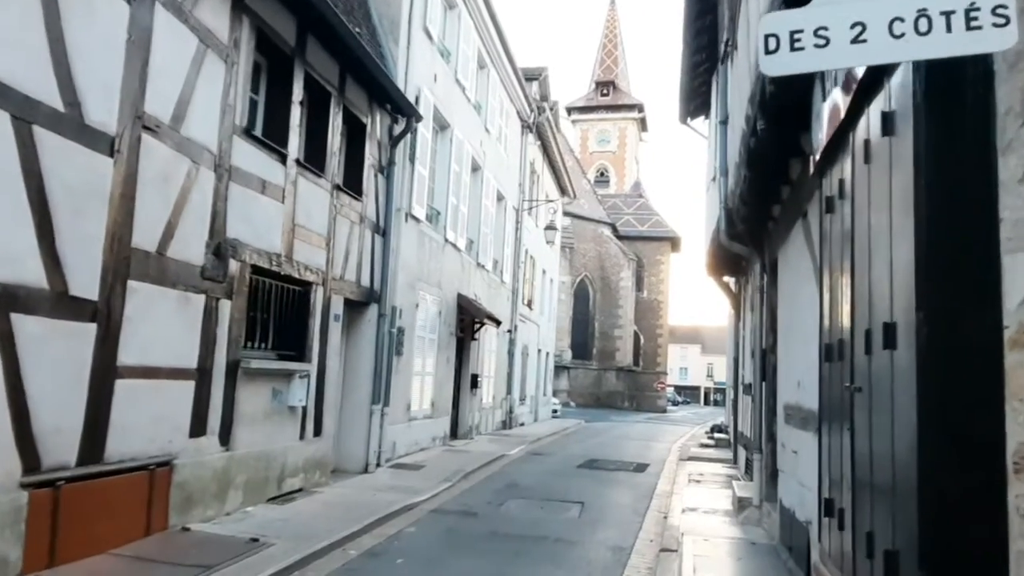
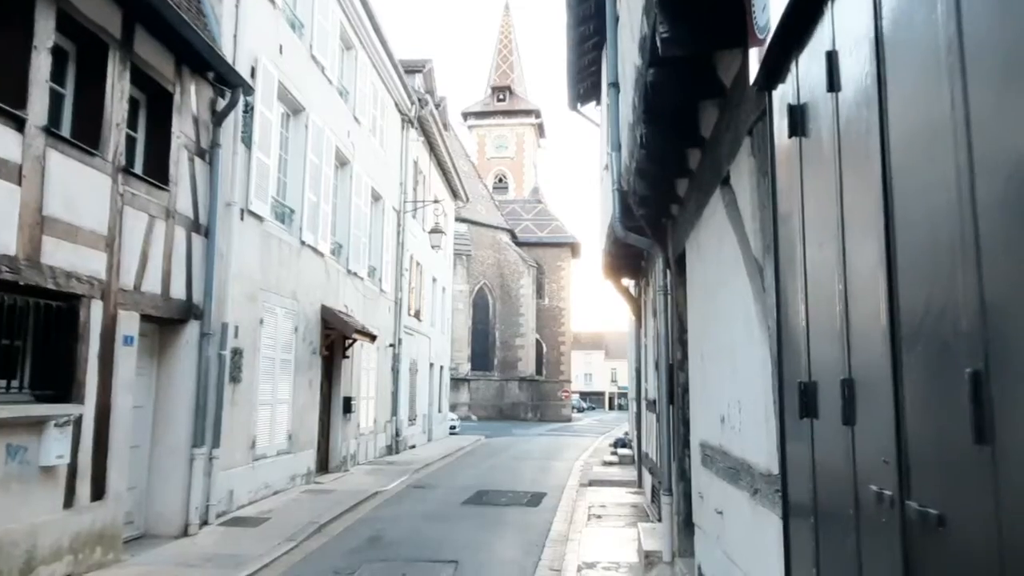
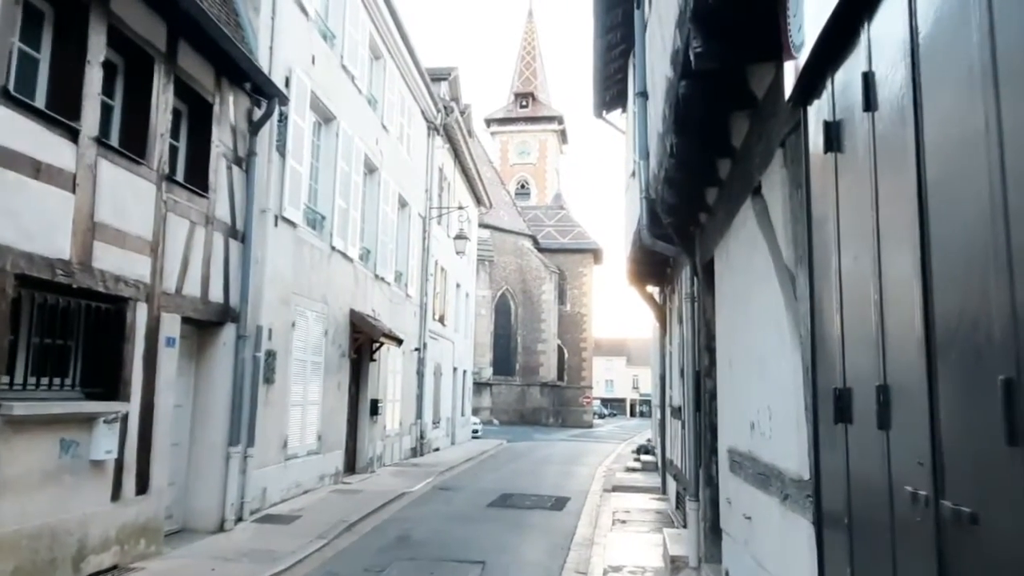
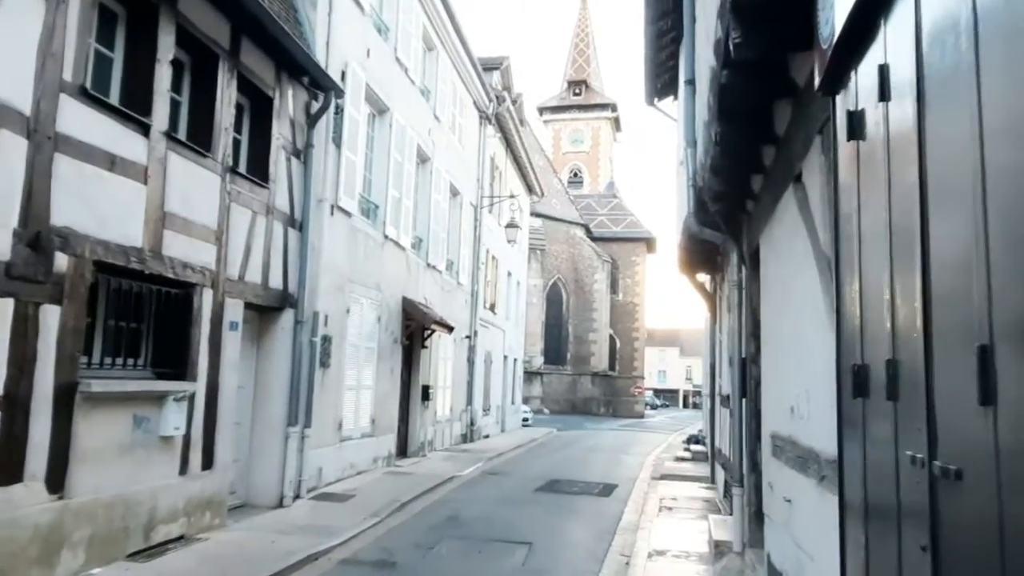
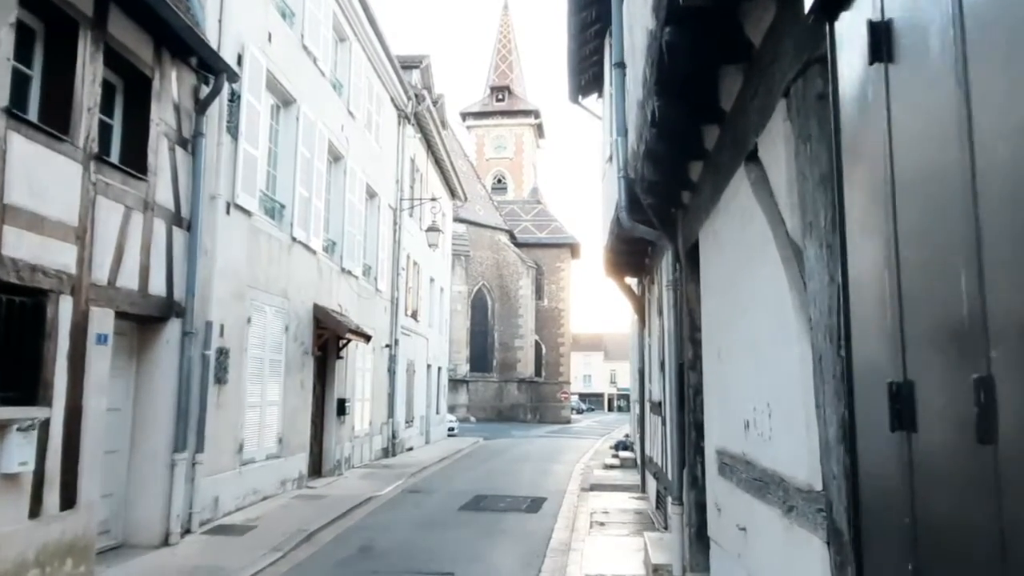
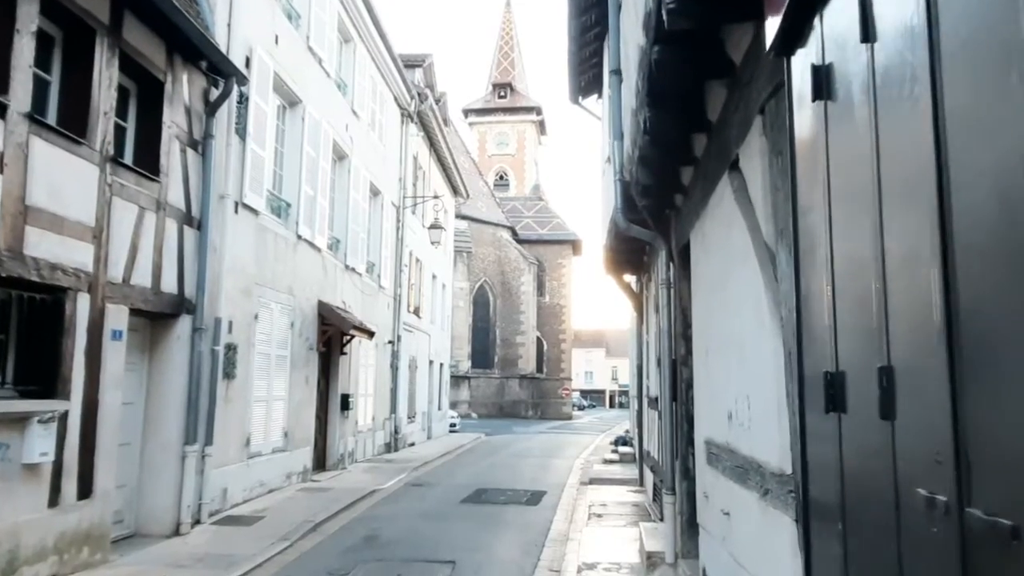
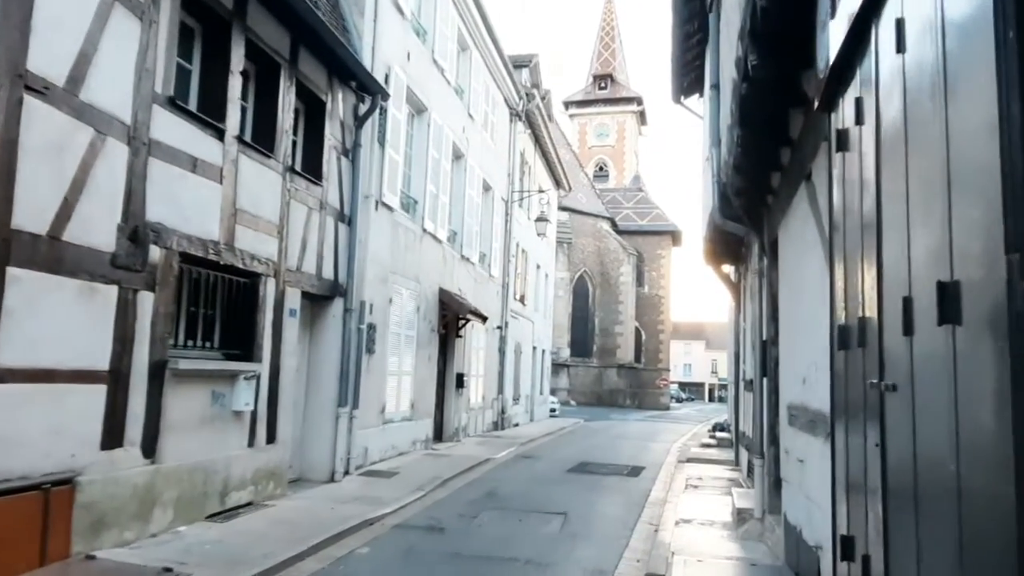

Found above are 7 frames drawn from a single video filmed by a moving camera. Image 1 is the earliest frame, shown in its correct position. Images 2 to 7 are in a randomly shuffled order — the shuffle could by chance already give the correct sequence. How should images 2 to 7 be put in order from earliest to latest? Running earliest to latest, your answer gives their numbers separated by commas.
7, 4, 3, 2, 6, 5
